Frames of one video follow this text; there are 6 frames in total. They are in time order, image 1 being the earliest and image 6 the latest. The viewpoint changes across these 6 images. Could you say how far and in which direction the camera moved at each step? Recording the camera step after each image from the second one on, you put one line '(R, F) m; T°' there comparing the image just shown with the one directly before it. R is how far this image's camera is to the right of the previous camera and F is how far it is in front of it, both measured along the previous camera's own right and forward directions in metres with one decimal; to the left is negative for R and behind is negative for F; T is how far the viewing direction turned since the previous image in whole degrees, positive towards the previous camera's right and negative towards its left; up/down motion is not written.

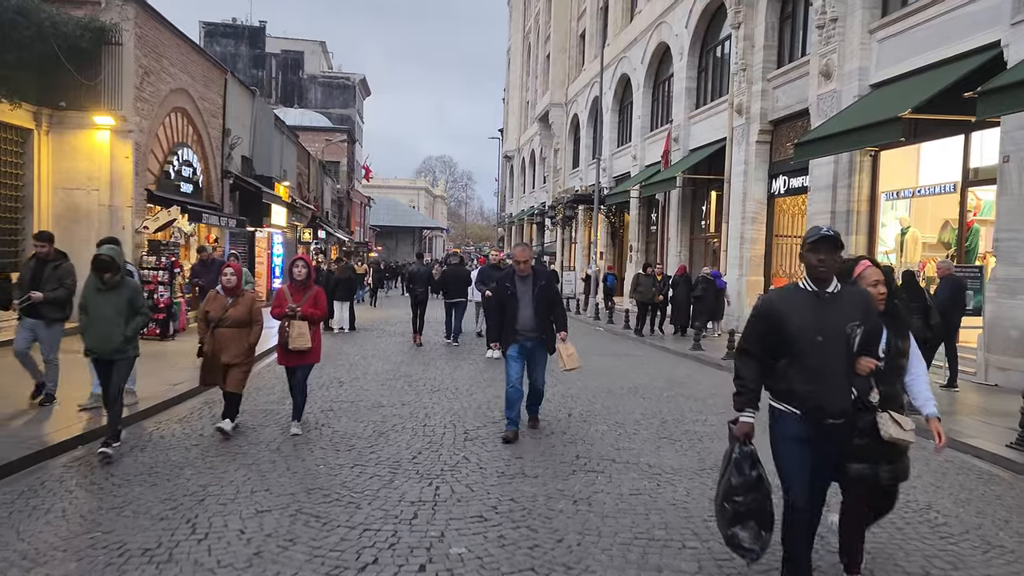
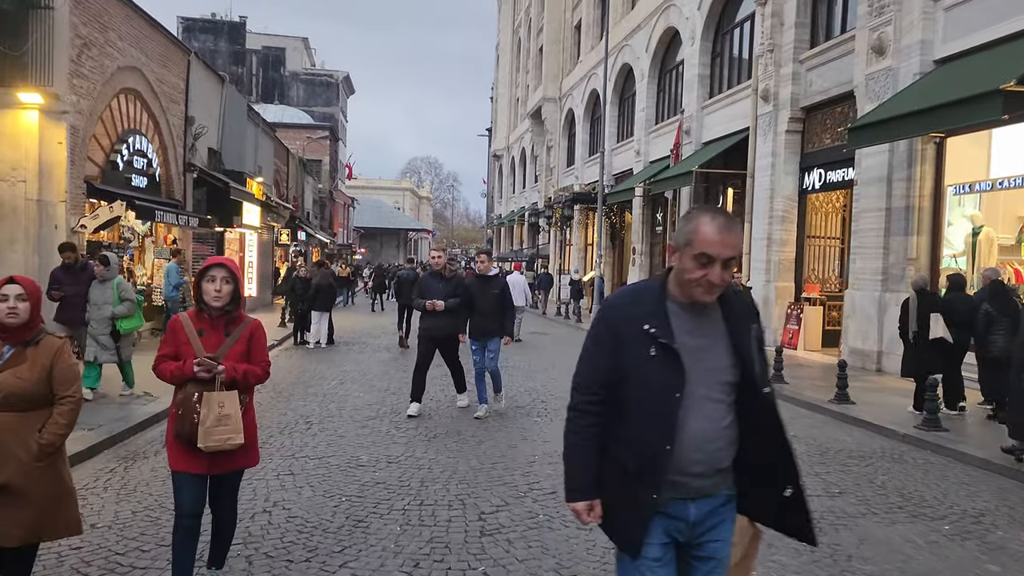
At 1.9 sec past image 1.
(-0.3, +2.1) m; +1°
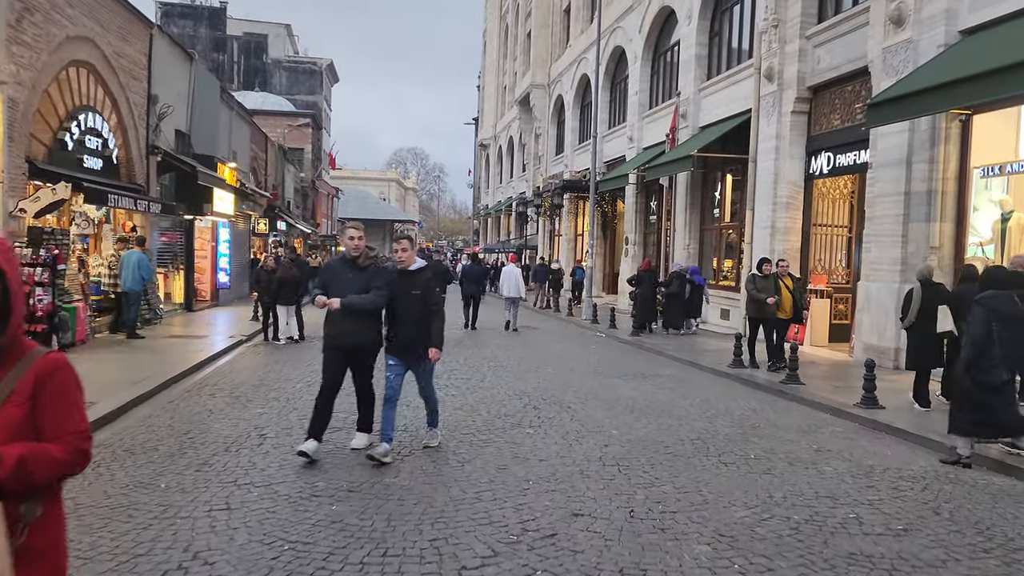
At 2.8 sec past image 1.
(0.0, +1.1) m; +1°
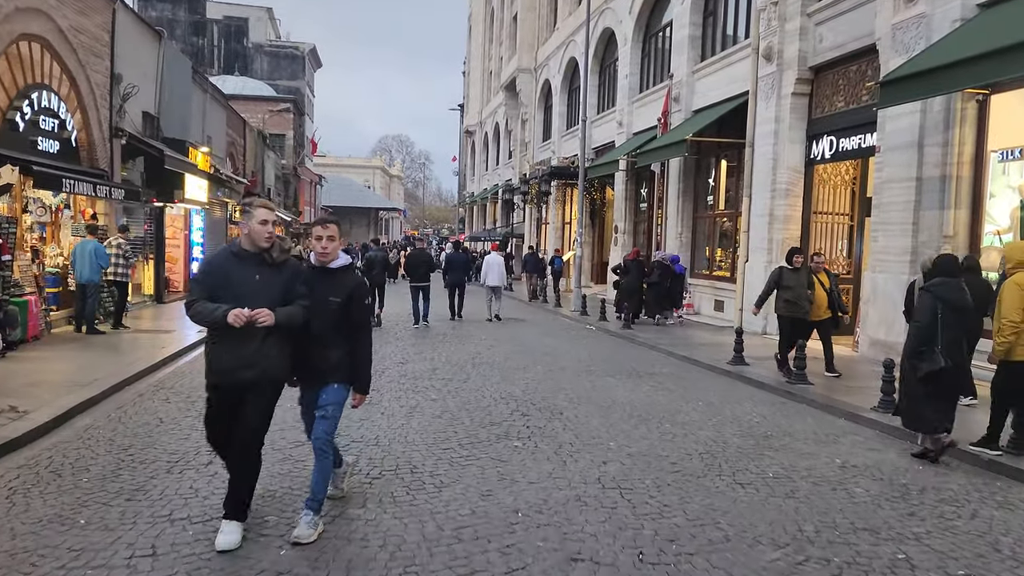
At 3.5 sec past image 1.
(0.0, +0.8) m; +1°
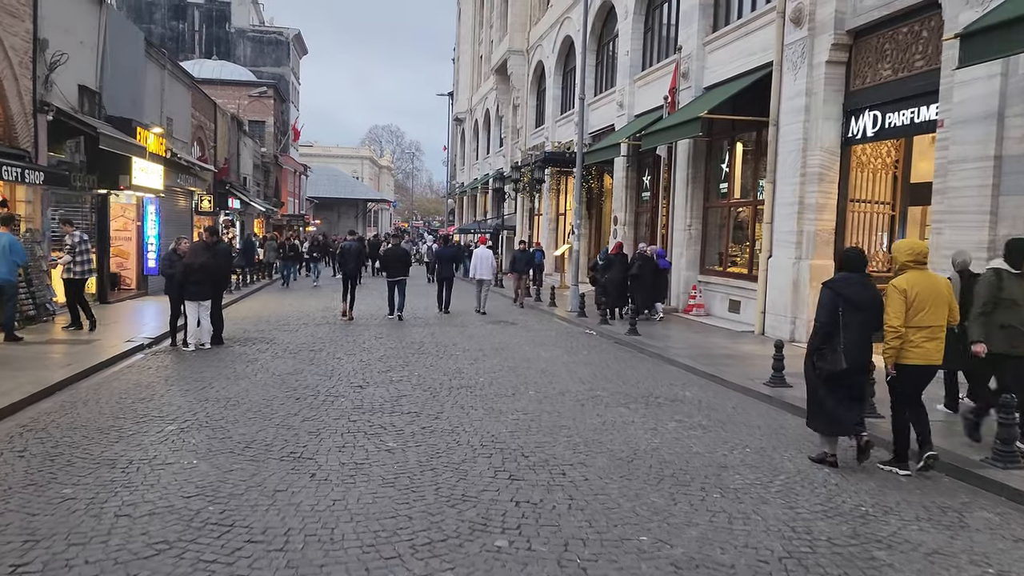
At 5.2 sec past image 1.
(+0.1, +2.1) m; +1°
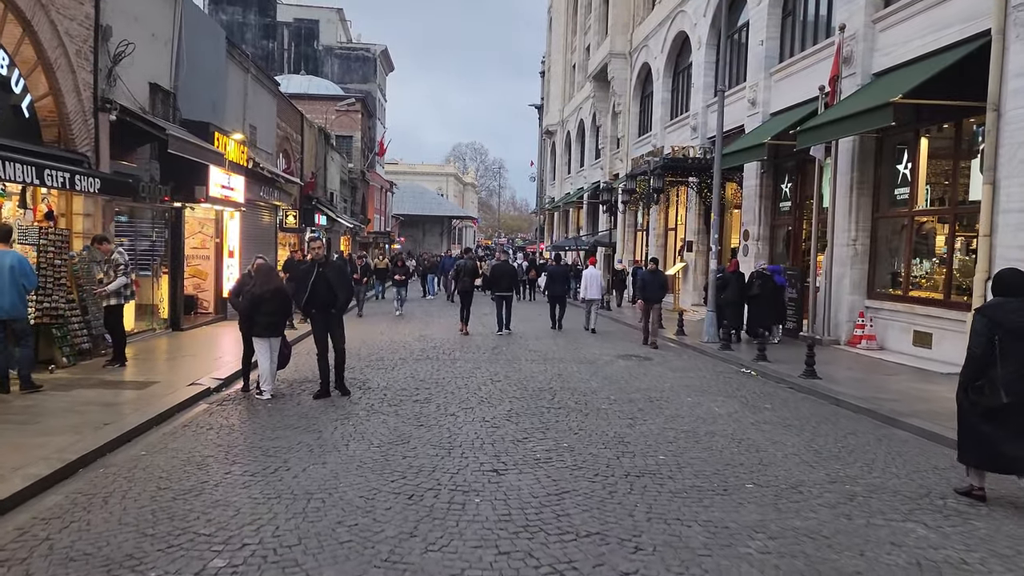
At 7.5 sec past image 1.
(-0.9, +2.6) m; -6°
